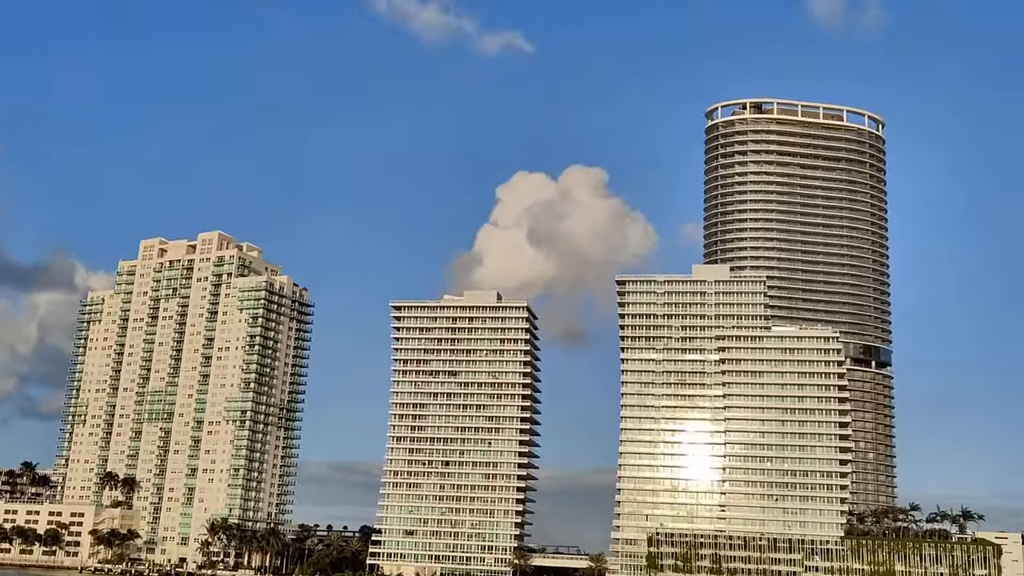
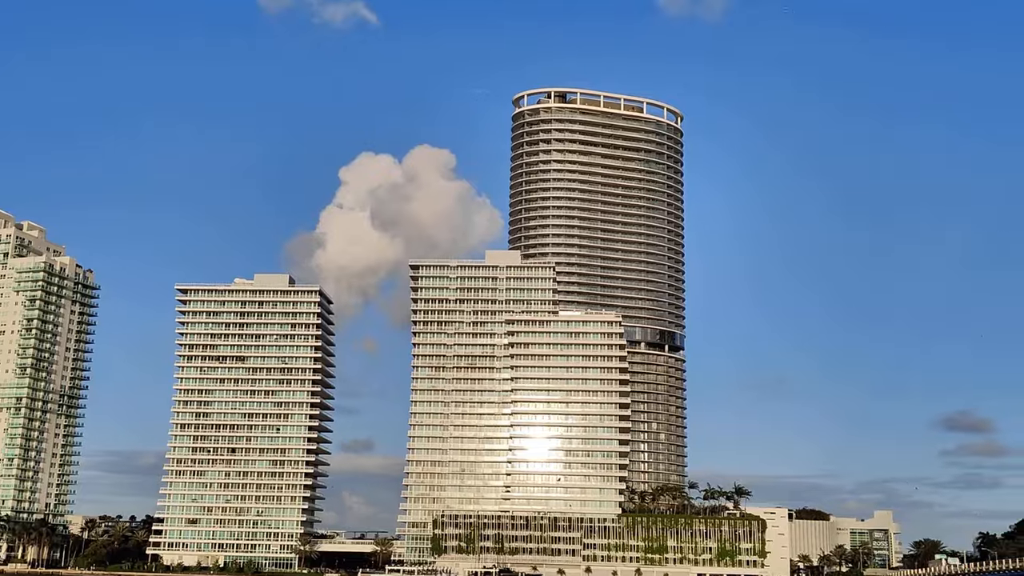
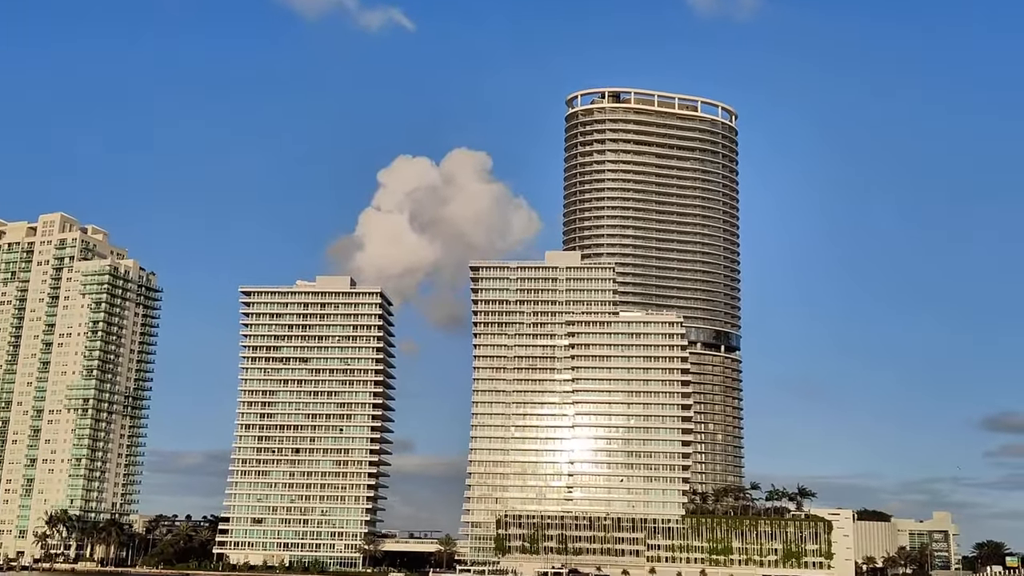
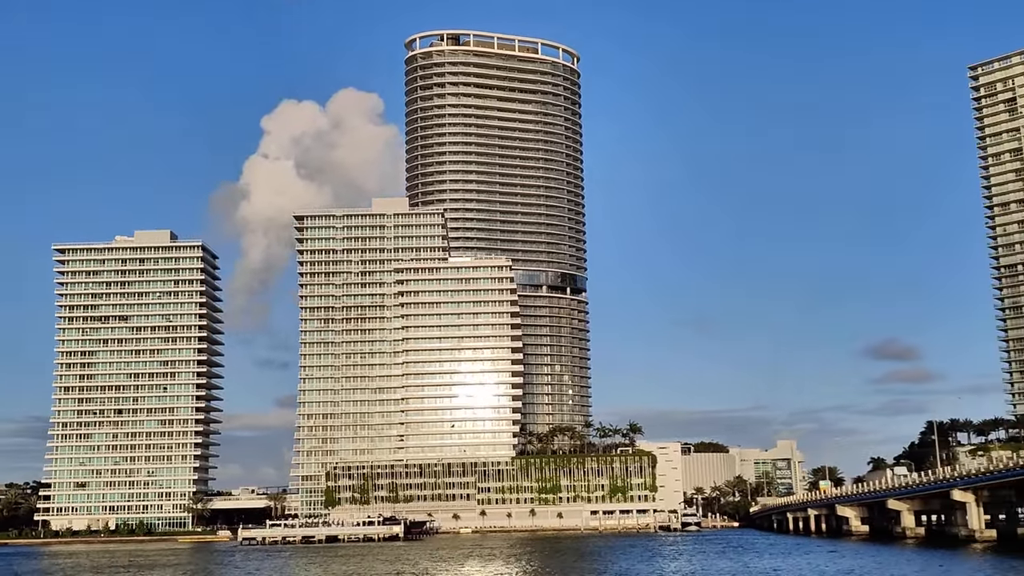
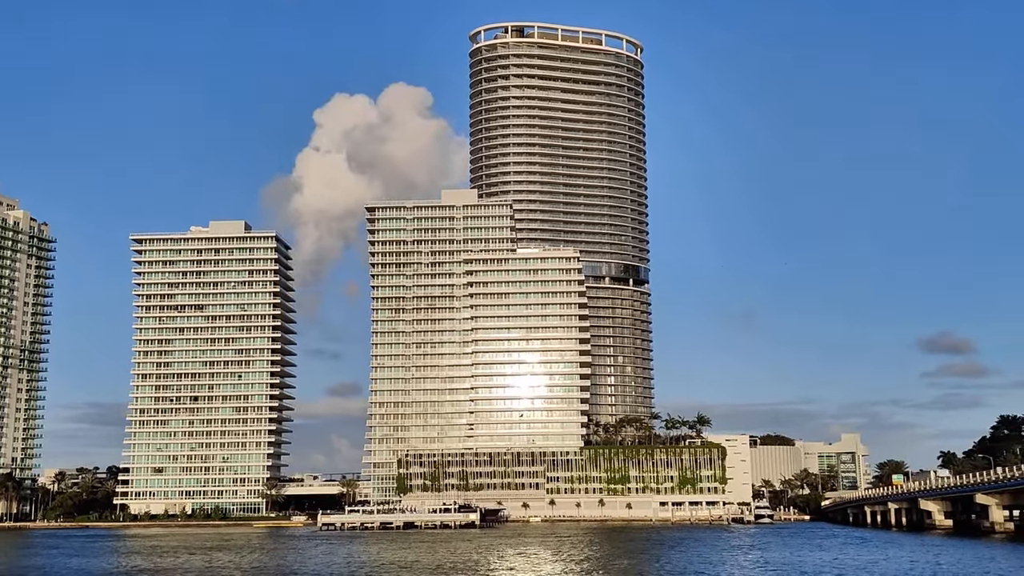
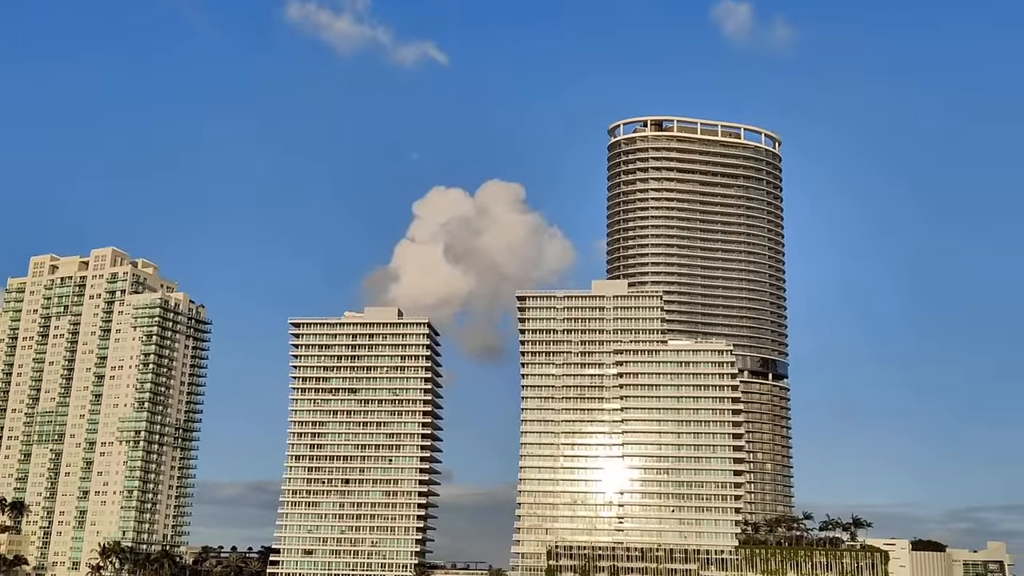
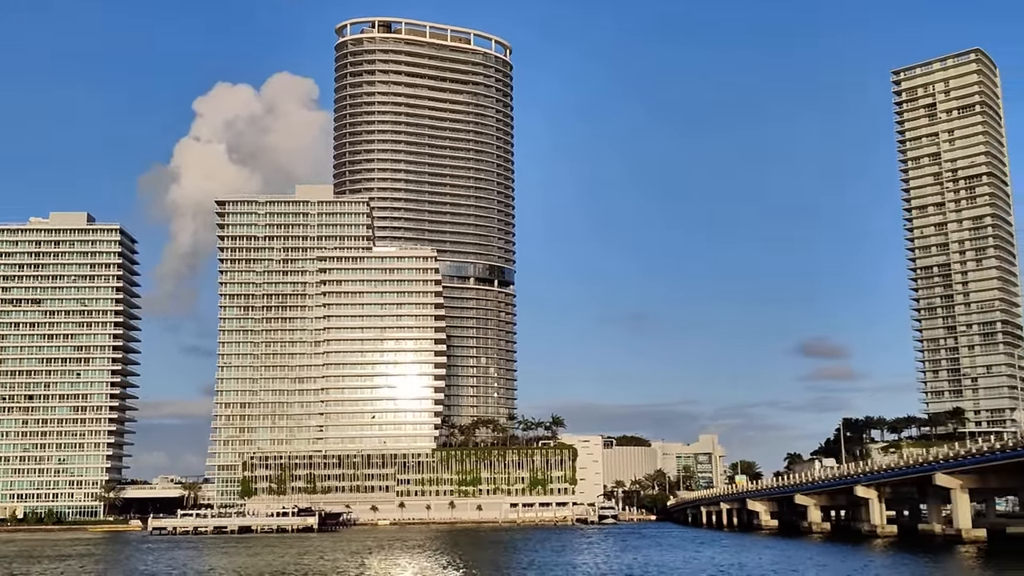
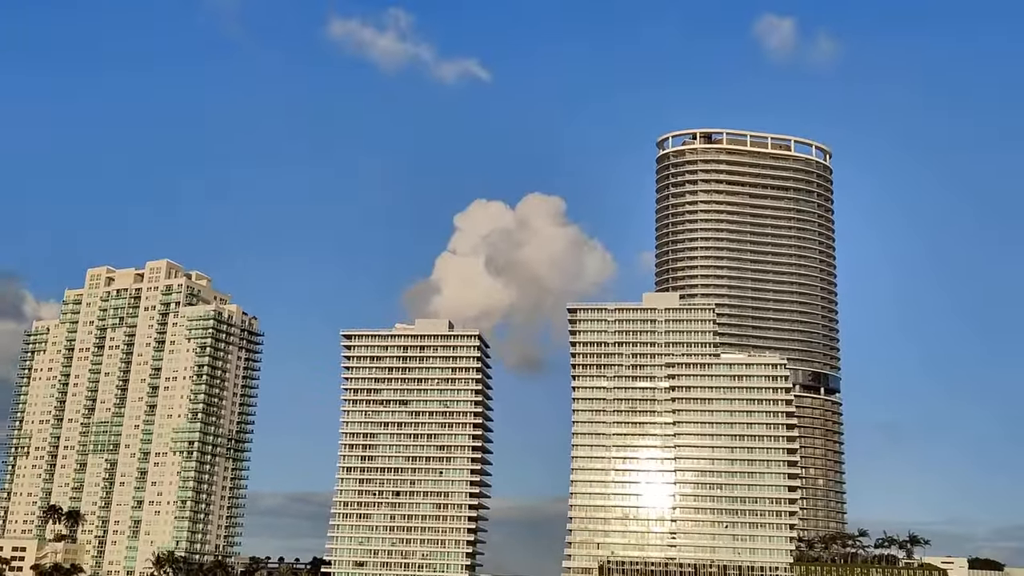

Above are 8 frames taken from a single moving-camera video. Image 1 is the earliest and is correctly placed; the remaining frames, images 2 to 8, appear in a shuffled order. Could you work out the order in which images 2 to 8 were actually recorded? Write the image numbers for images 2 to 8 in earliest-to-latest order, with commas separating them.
8, 6, 3, 2, 5, 4, 7
